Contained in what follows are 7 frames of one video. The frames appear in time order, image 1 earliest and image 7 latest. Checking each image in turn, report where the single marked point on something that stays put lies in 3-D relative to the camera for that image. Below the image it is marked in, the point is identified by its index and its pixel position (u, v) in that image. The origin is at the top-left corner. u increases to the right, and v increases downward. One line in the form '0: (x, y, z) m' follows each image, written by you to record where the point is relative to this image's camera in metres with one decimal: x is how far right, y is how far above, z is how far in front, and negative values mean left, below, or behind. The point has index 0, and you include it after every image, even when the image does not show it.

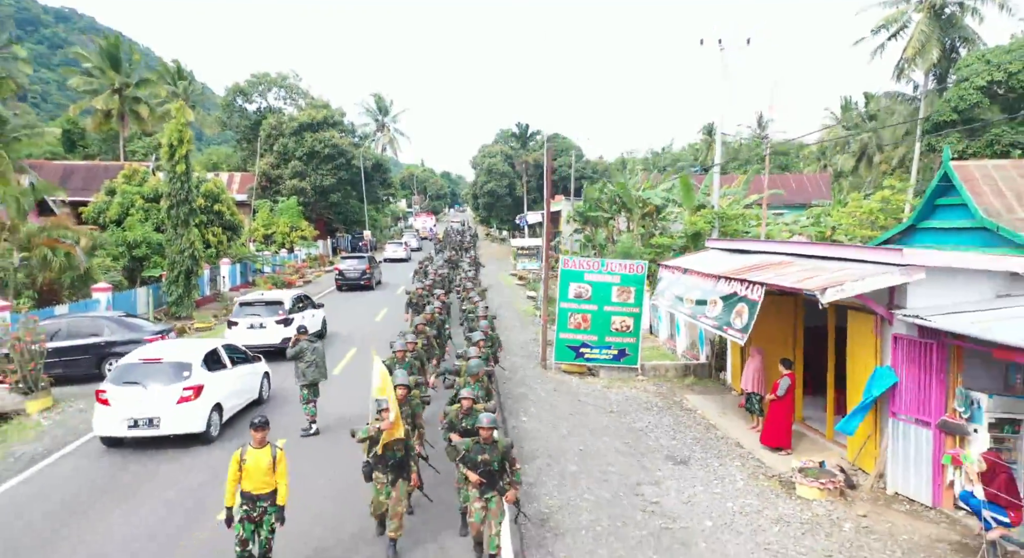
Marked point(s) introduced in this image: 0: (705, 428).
0: (+2.3, -1.8, +8.5) m
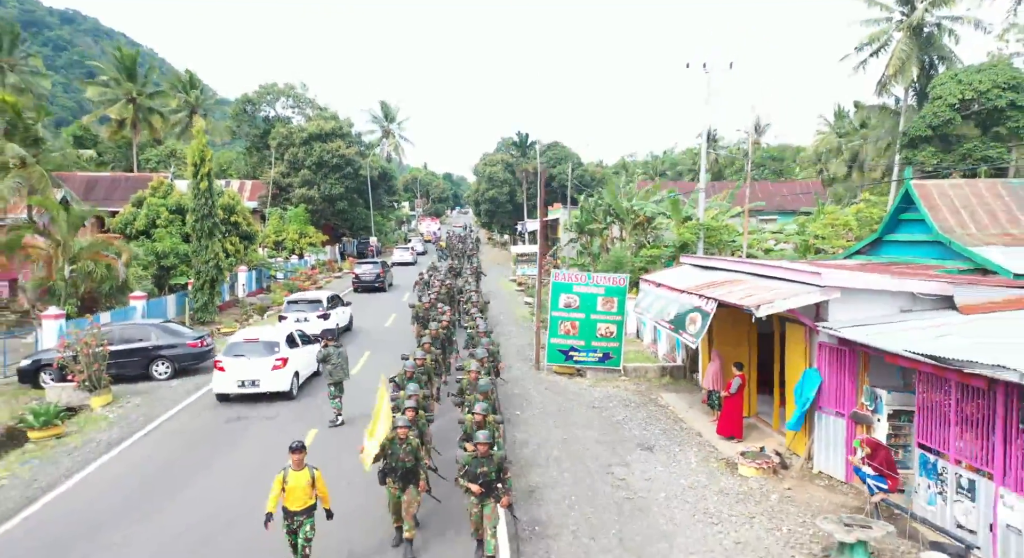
0: (+2.3, -2.0, +9.9) m
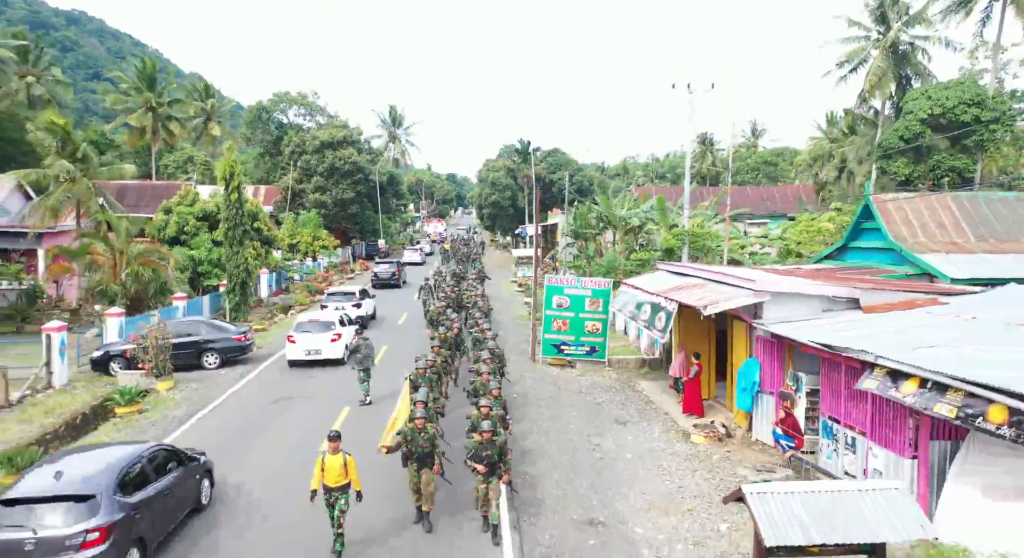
0: (+2.2, -2.1, +11.9) m
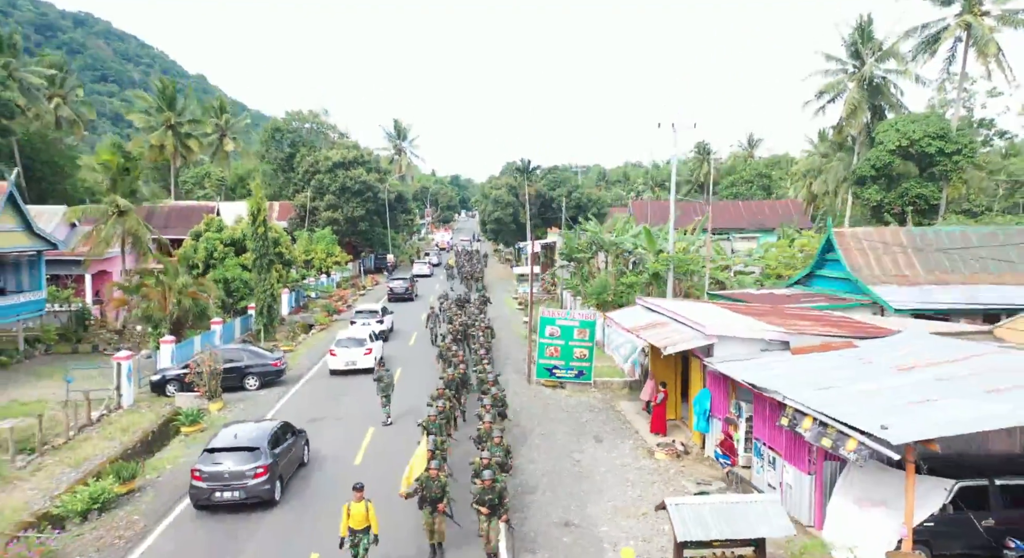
0: (+2.2, -2.8, +14.1) m
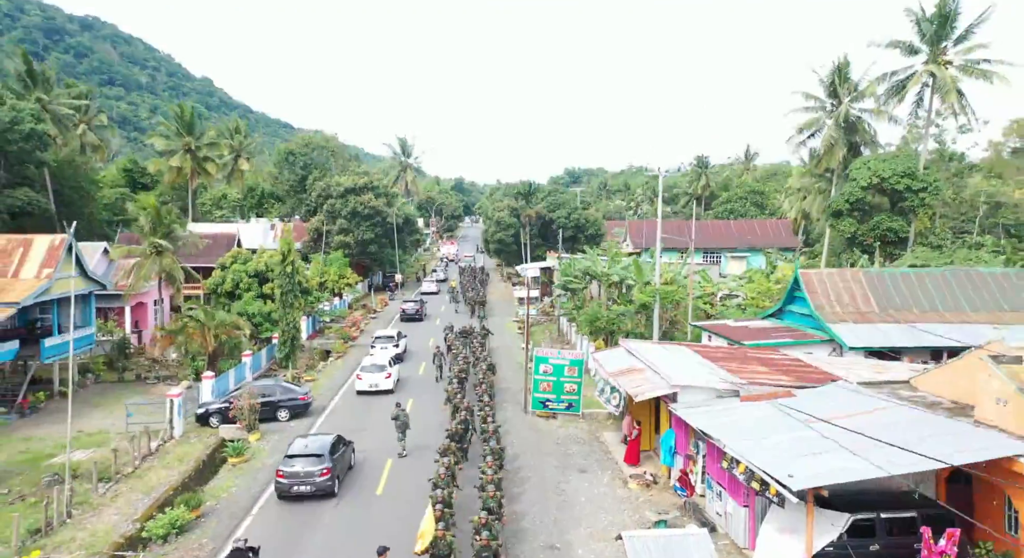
0: (+2.1, -4.0, +16.4) m
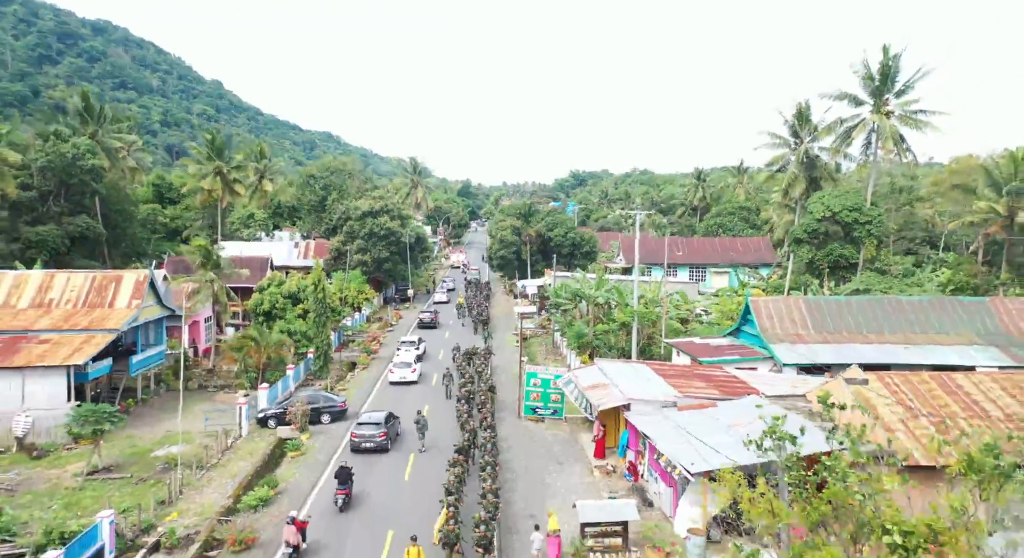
0: (+2.0, -5.0, +21.0) m
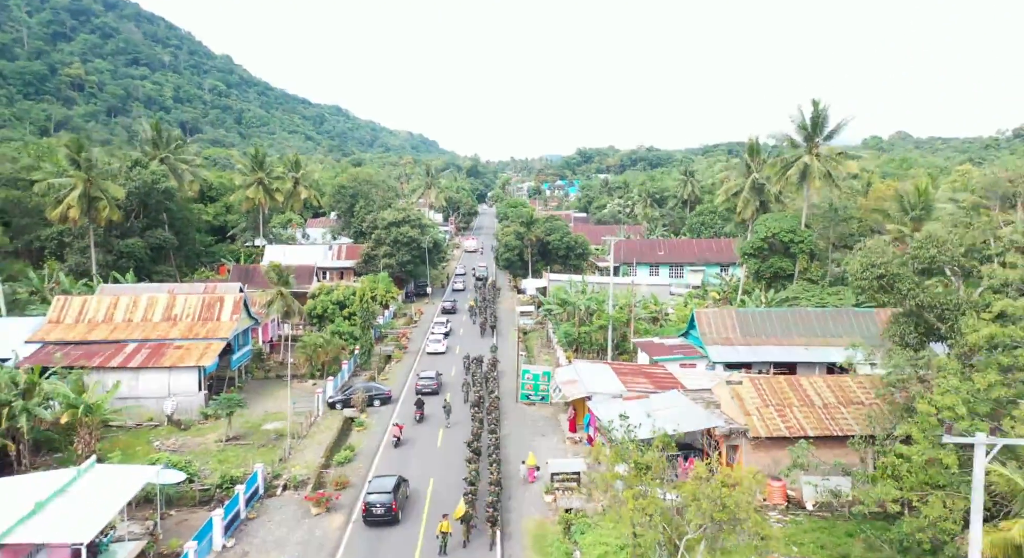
0: (+1.9, -6.1, +29.8) m
